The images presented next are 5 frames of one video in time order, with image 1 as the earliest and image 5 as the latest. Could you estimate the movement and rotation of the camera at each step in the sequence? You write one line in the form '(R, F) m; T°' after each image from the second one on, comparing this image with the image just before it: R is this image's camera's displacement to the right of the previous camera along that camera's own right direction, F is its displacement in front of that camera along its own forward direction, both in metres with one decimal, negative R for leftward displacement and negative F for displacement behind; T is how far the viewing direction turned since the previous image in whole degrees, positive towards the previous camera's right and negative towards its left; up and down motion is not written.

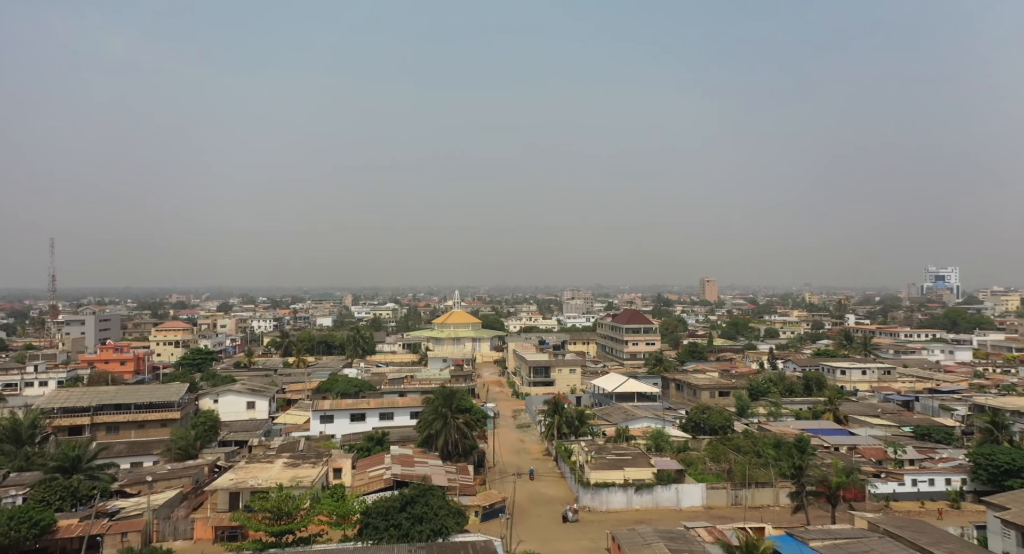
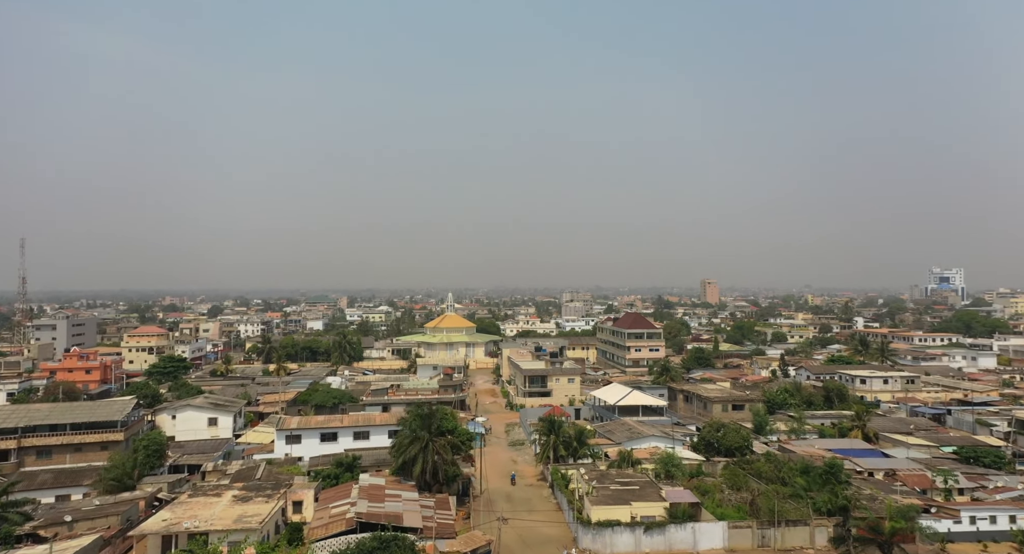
(+0.3, +3.4) m; 0°
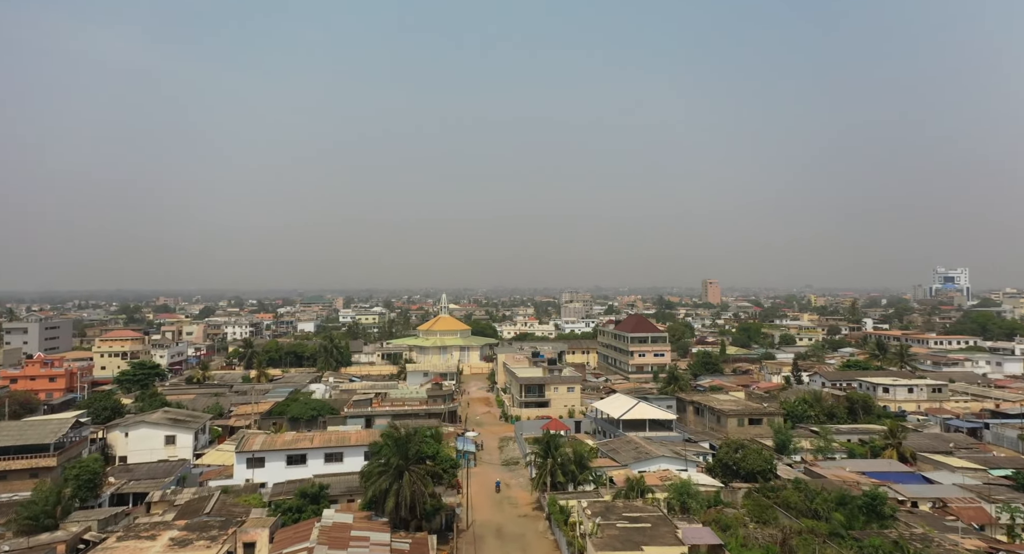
(+0.2, +3.2) m; 0°
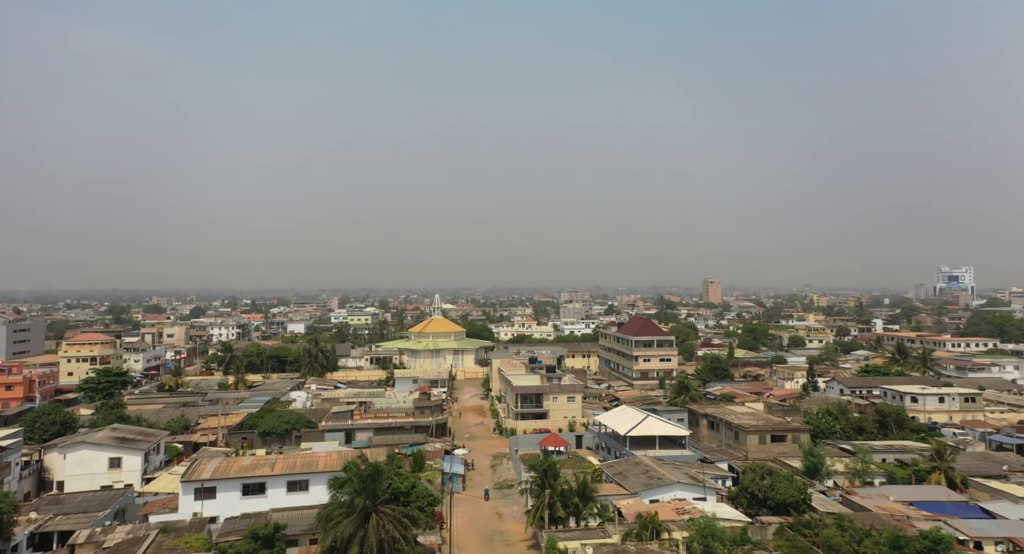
(+0.2, +3.3) m; 0°
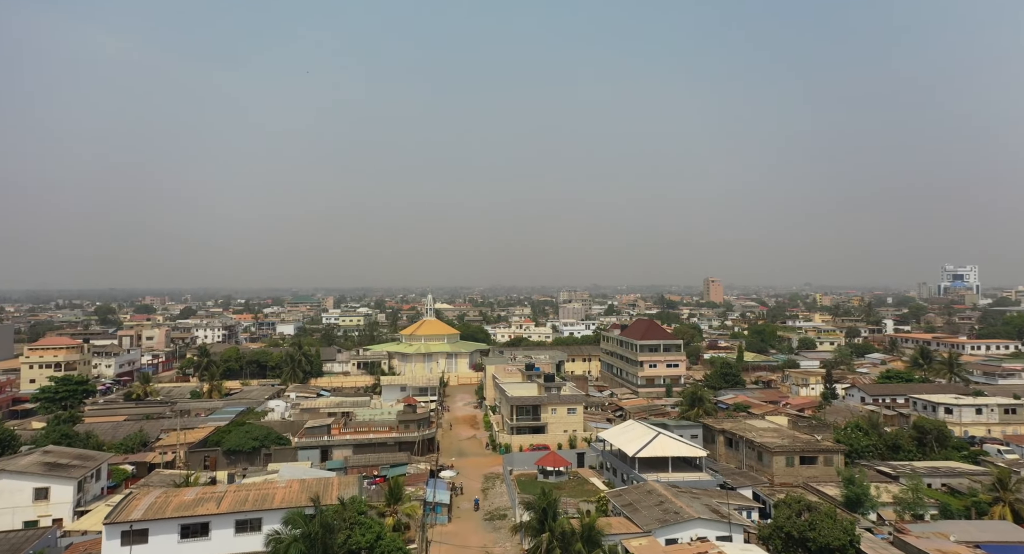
(+0.2, +3.4) m; 0°
